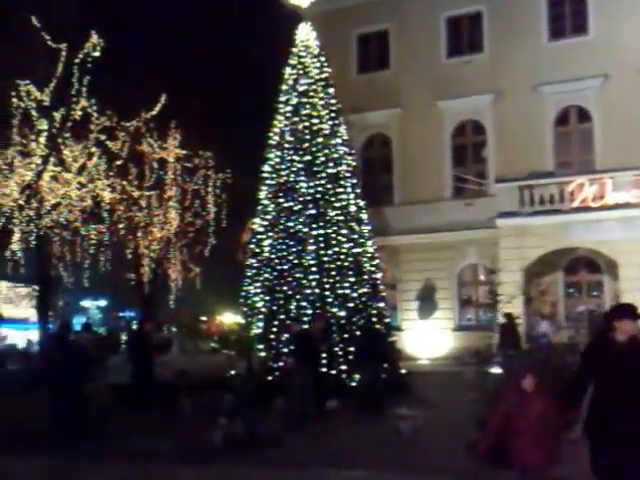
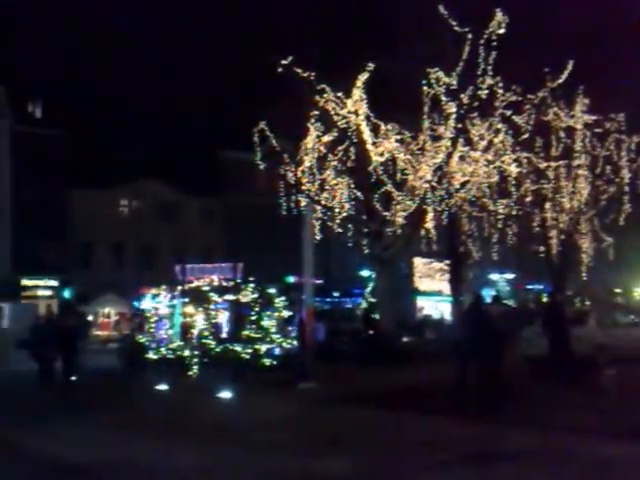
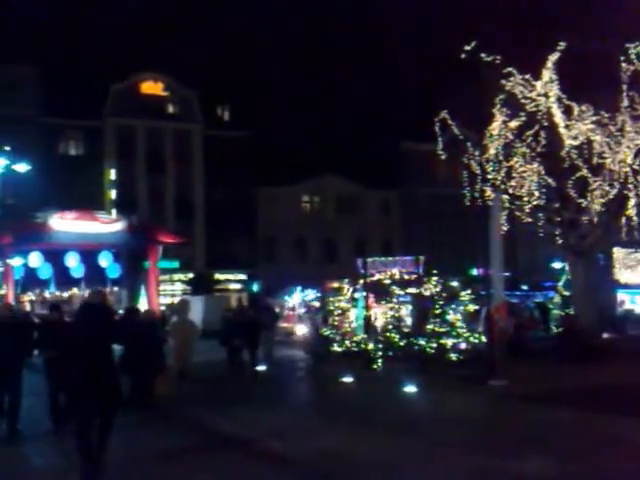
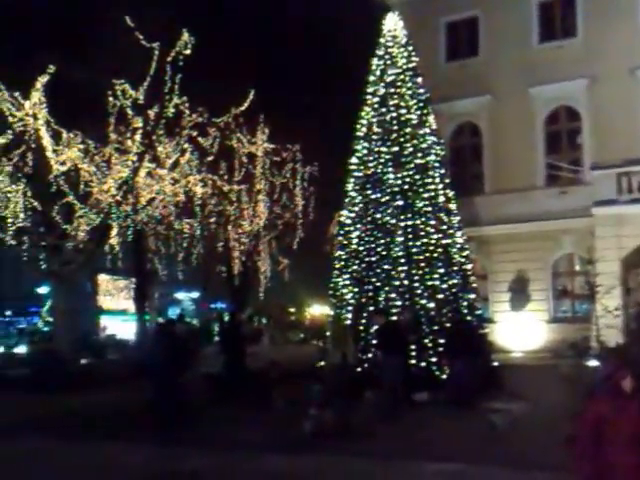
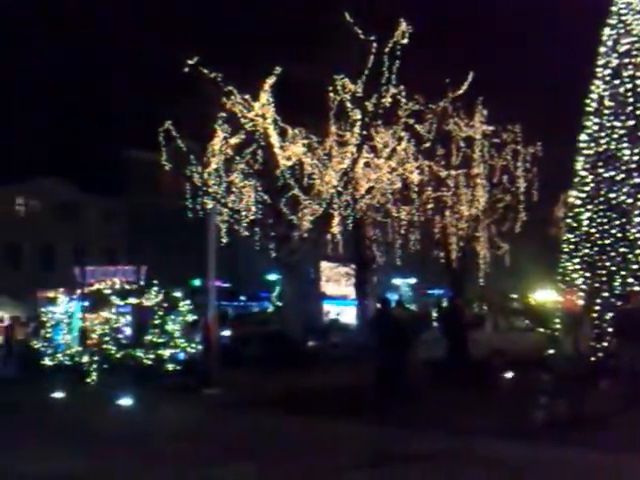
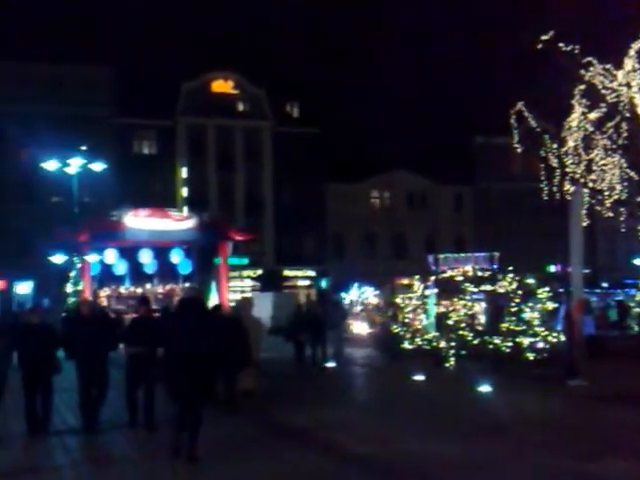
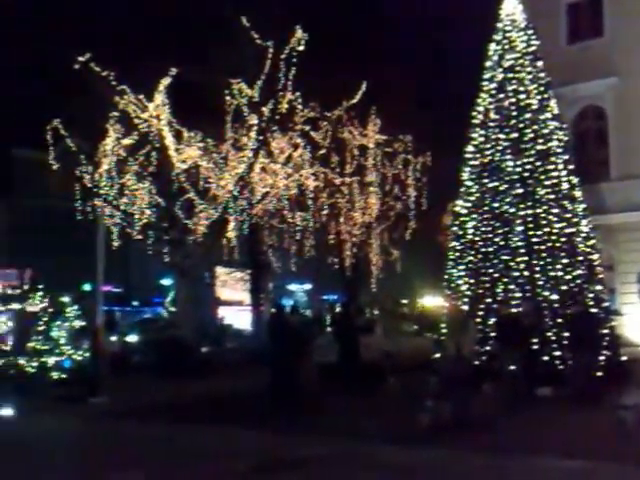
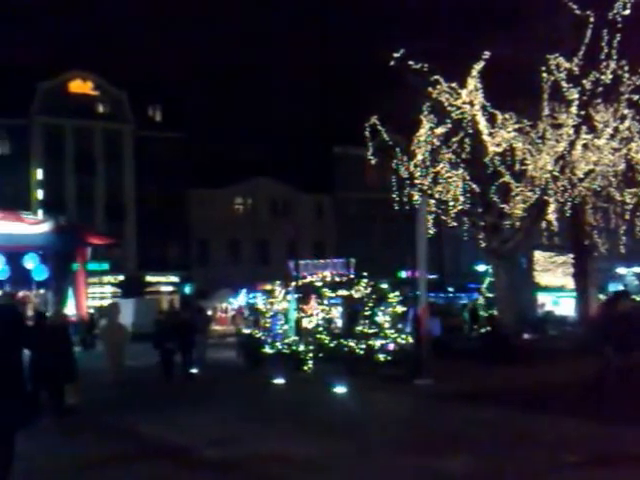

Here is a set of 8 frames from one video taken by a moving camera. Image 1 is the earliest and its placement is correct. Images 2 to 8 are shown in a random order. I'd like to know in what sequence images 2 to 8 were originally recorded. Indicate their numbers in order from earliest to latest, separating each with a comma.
4, 7, 5, 2, 8, 3, 6
